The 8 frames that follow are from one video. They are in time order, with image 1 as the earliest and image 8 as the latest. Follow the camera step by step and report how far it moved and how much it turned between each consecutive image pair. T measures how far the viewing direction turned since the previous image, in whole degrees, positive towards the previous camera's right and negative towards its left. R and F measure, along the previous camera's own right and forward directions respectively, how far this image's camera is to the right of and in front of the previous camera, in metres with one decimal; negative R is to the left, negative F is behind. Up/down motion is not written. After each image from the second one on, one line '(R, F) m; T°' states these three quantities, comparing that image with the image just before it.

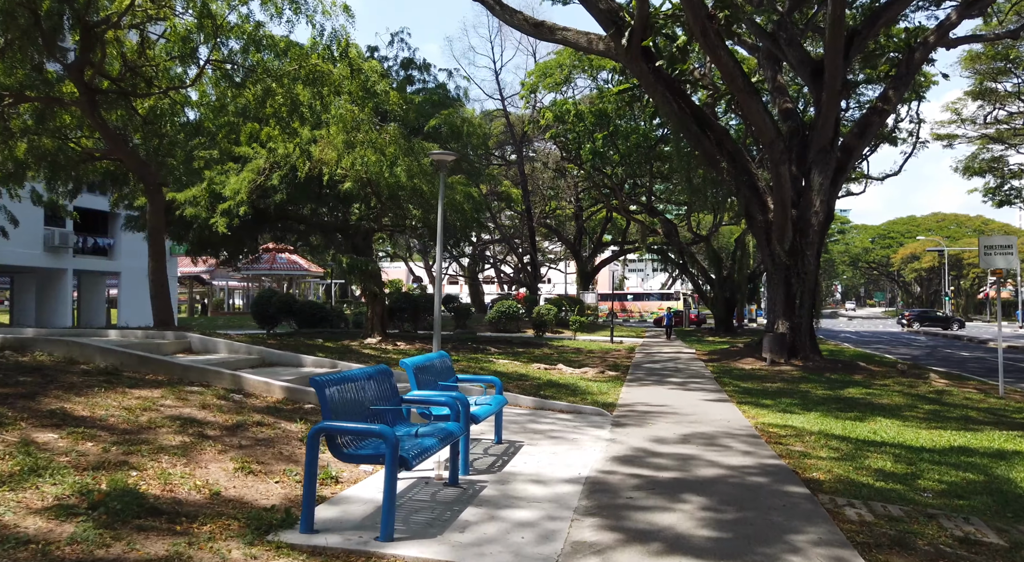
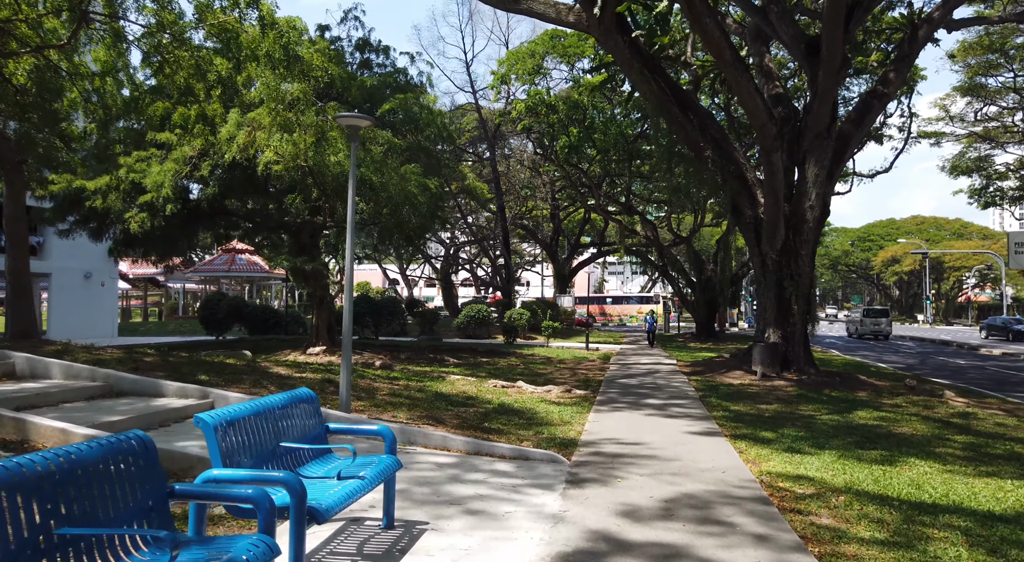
(+0.4, +2.0) m; +1°
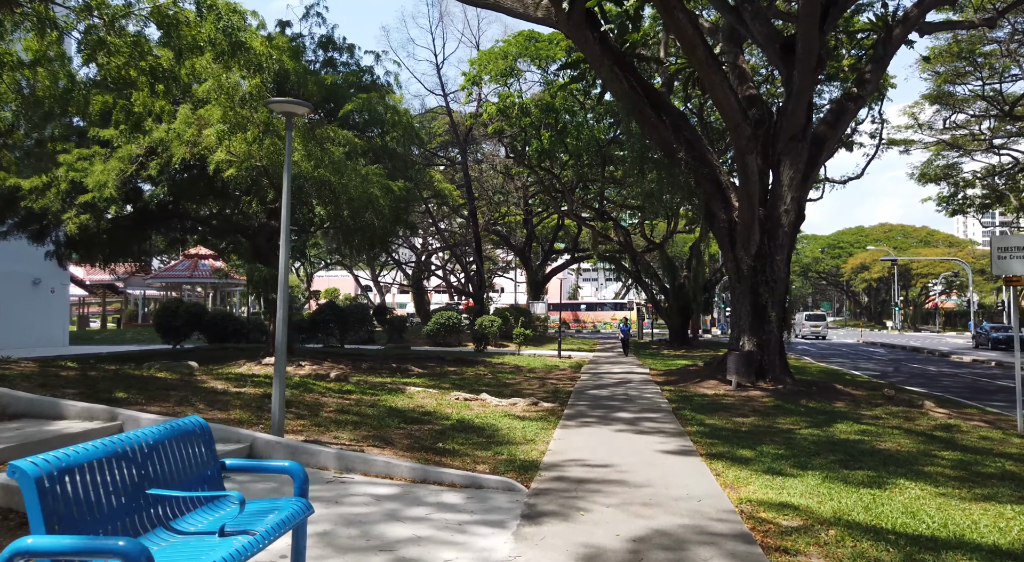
(+0.2, +0.7) m; +2°
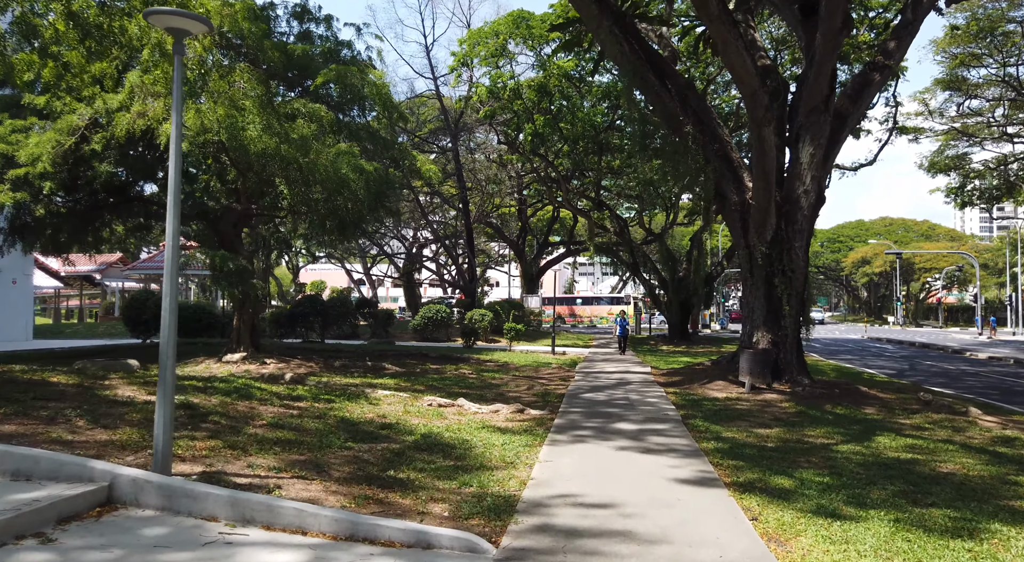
(+0.2, +1.6) m; 0°
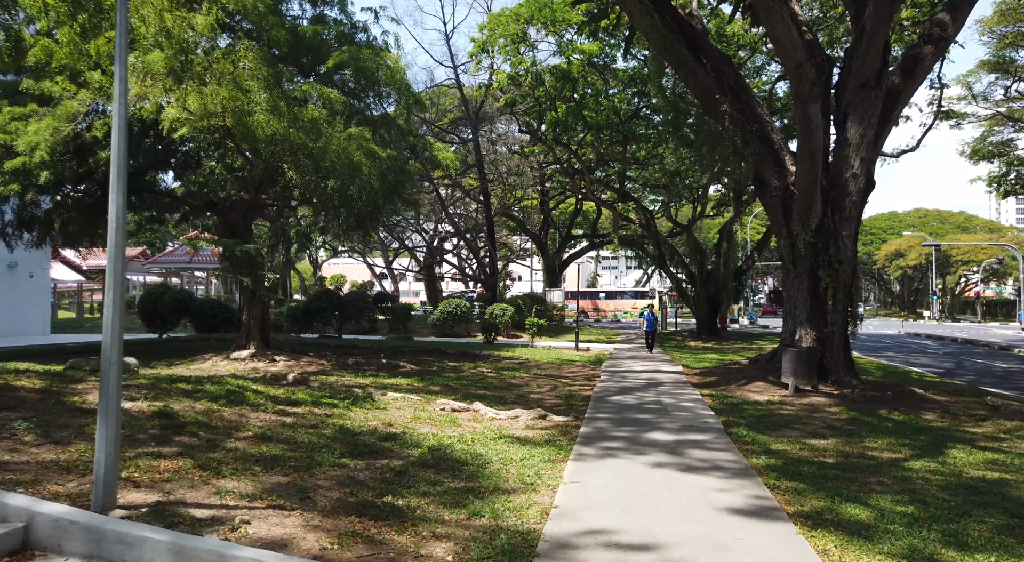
(0.0, +0.9) m; -2°
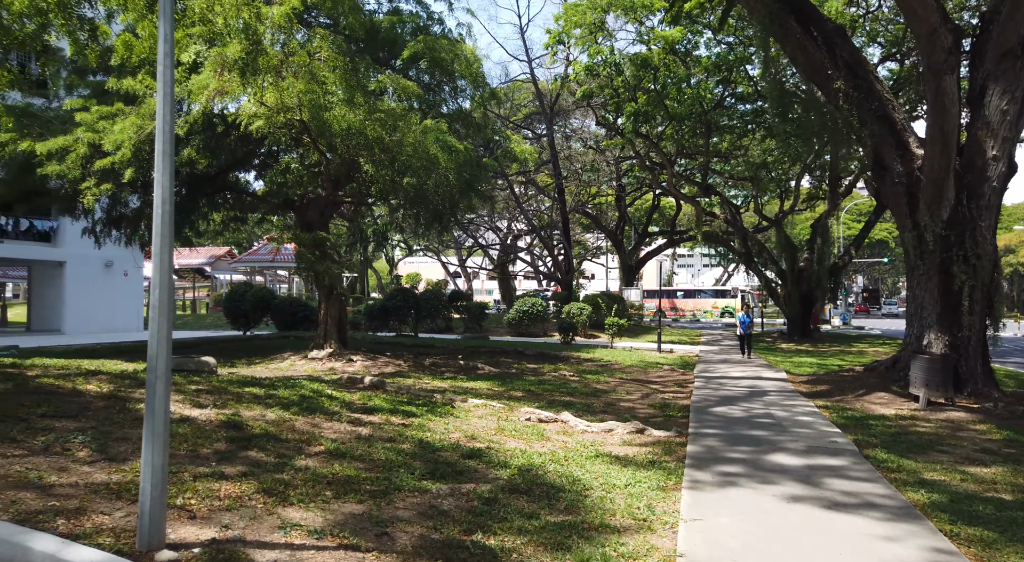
(-0.2, +0.9) m; -5°
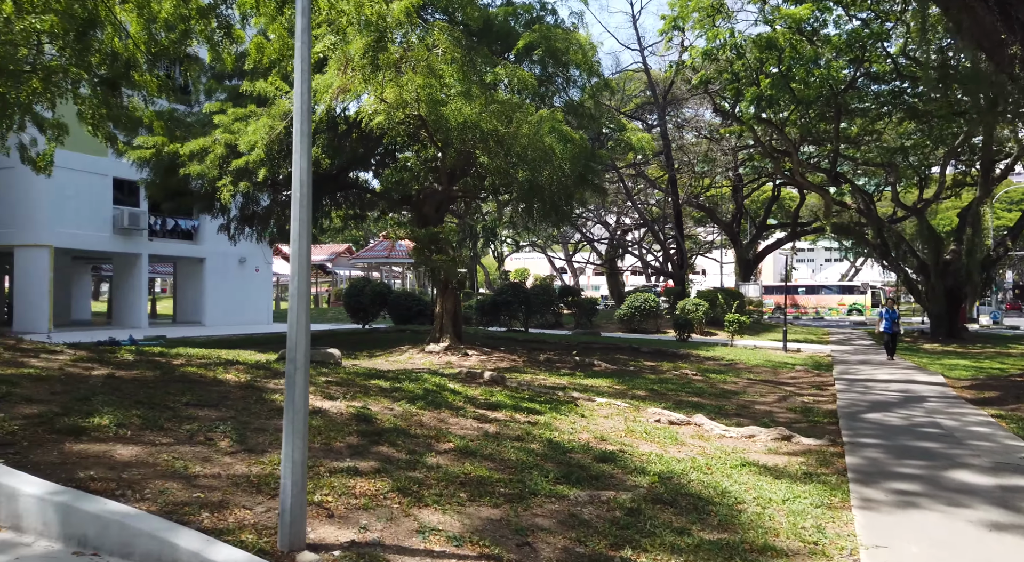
(-0.3, +0.4) m; -8°
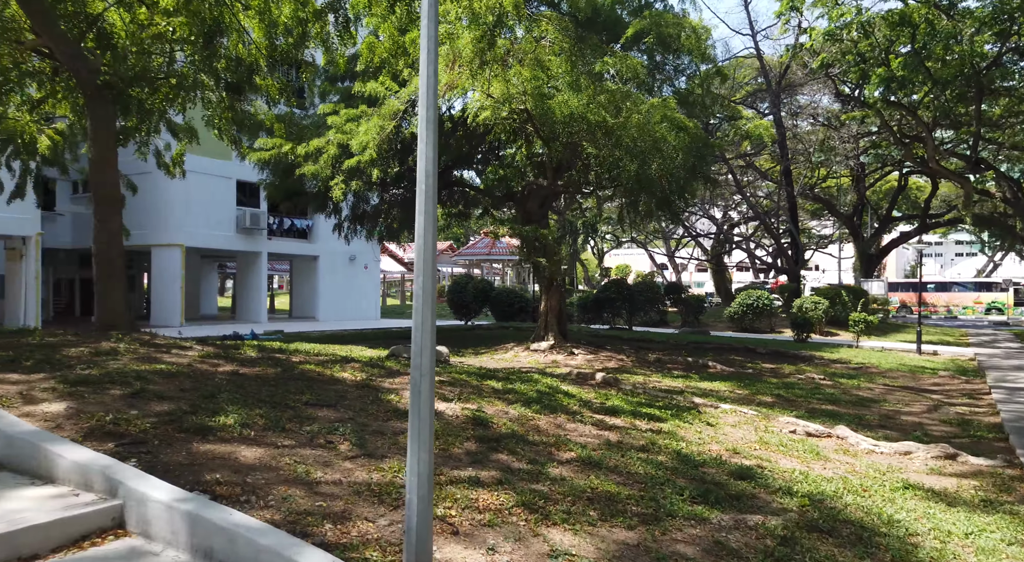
(-0.2, +0.4) m; -8°
